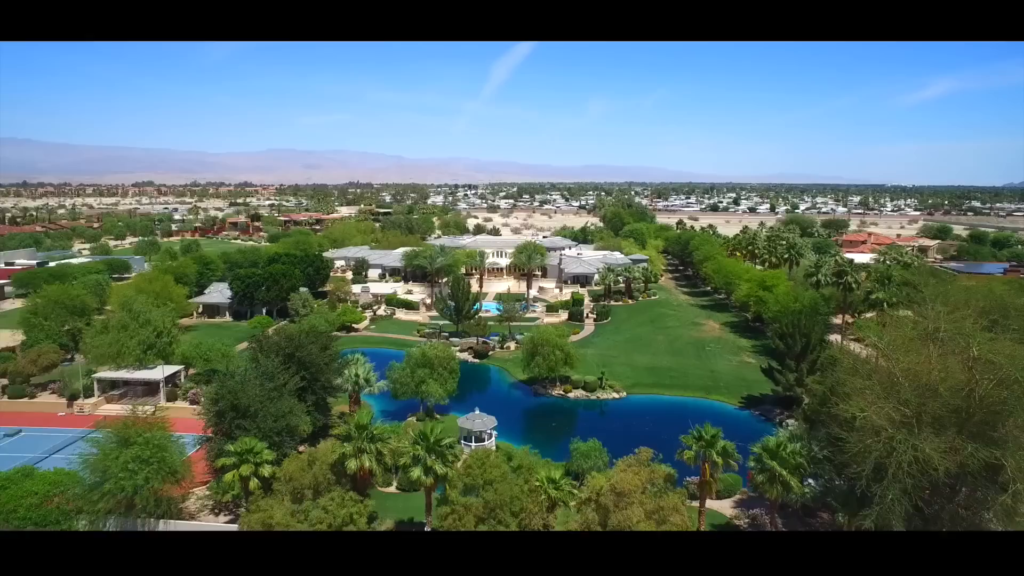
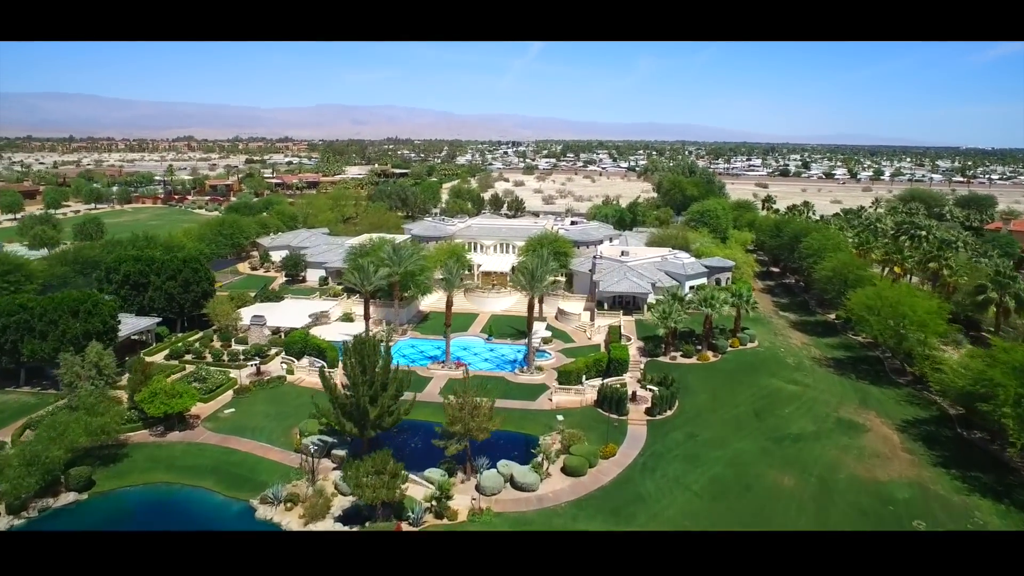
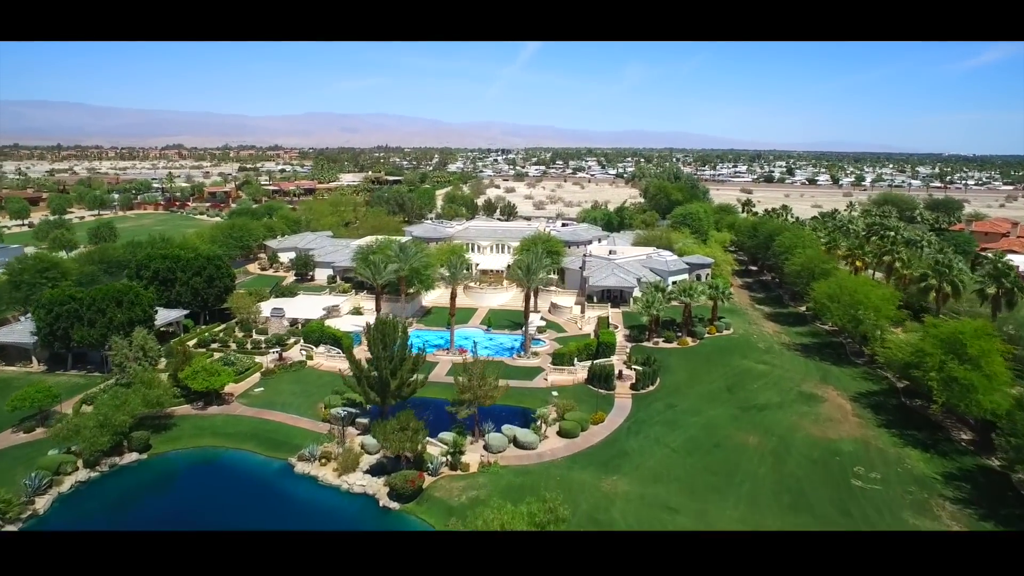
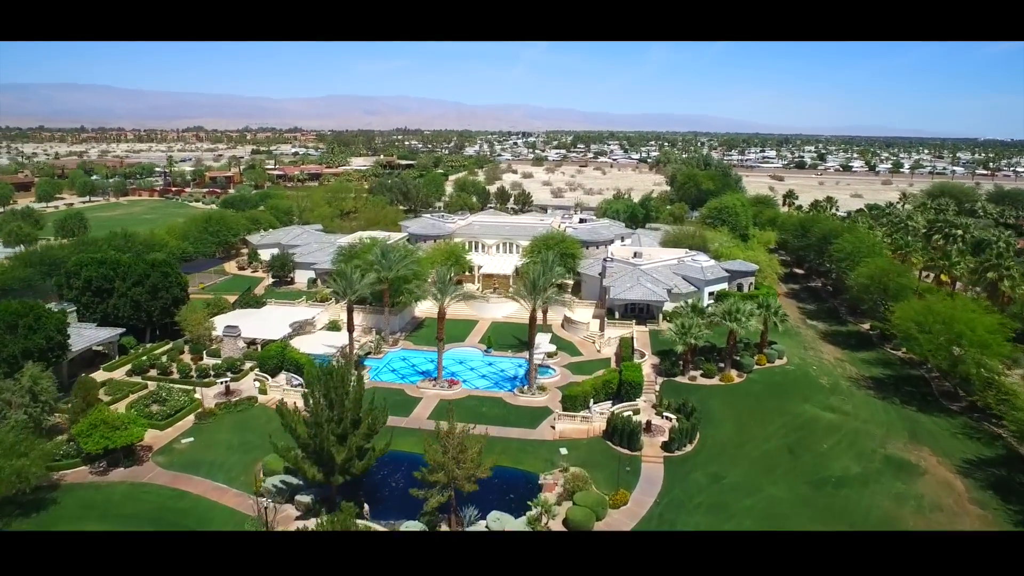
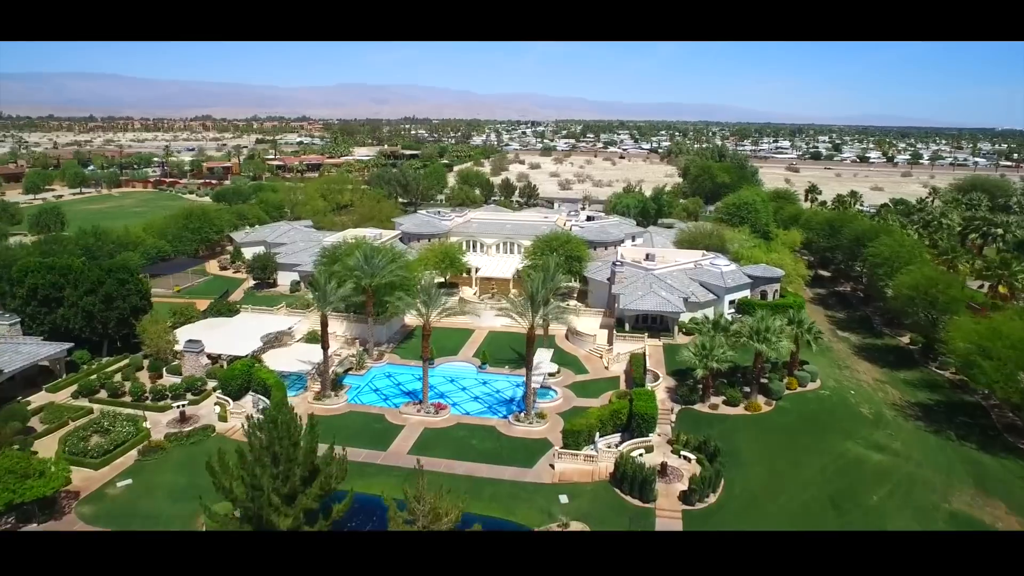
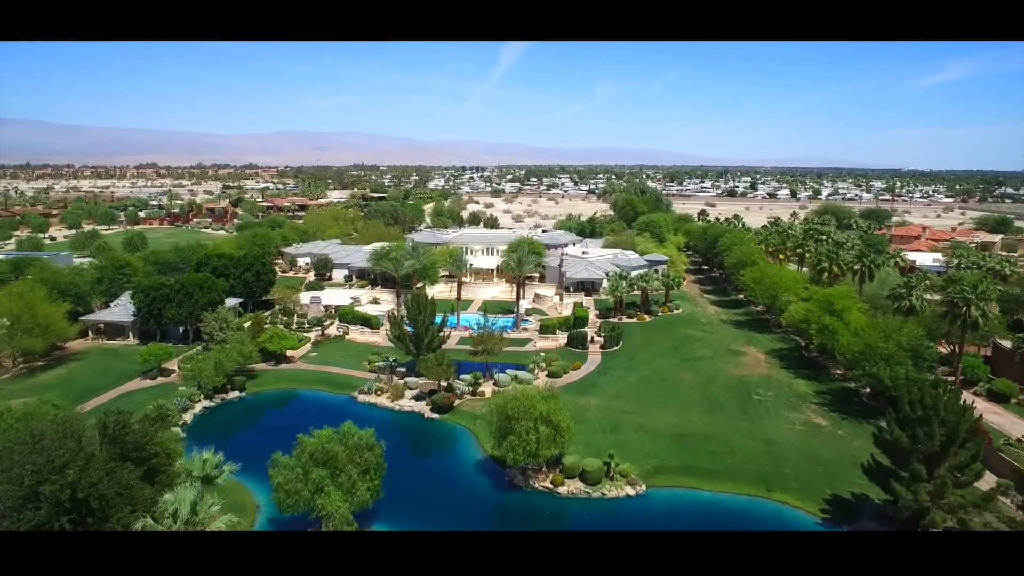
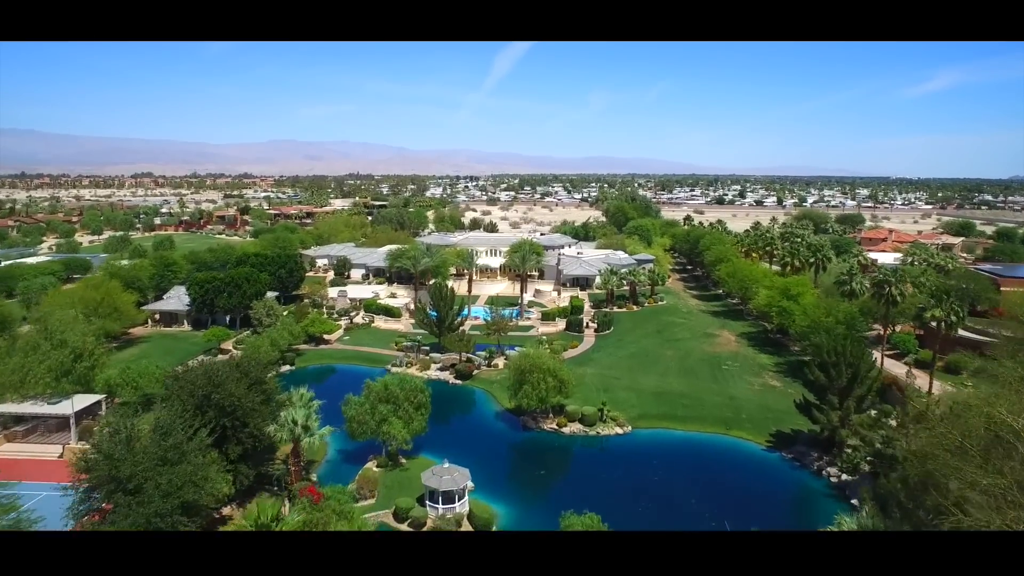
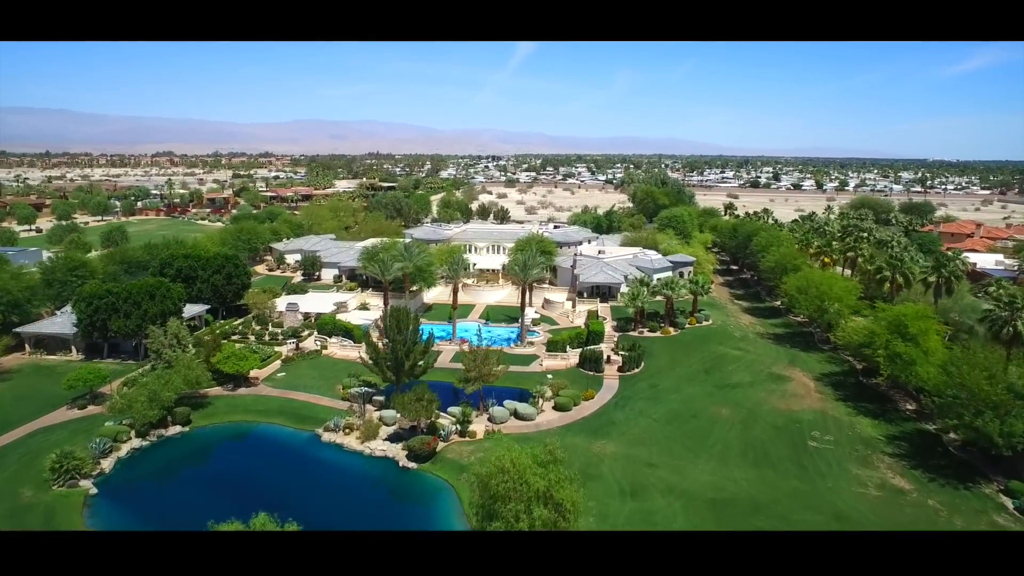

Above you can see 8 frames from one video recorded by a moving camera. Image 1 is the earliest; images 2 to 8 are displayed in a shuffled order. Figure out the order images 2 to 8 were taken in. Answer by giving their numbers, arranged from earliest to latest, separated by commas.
7, 6, 8, 3, 2, 4, 5
